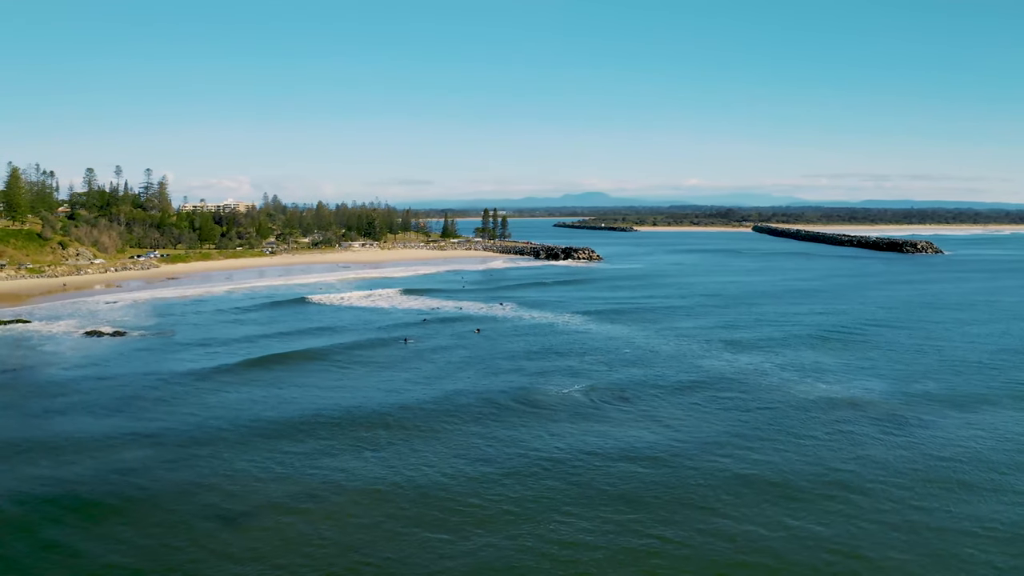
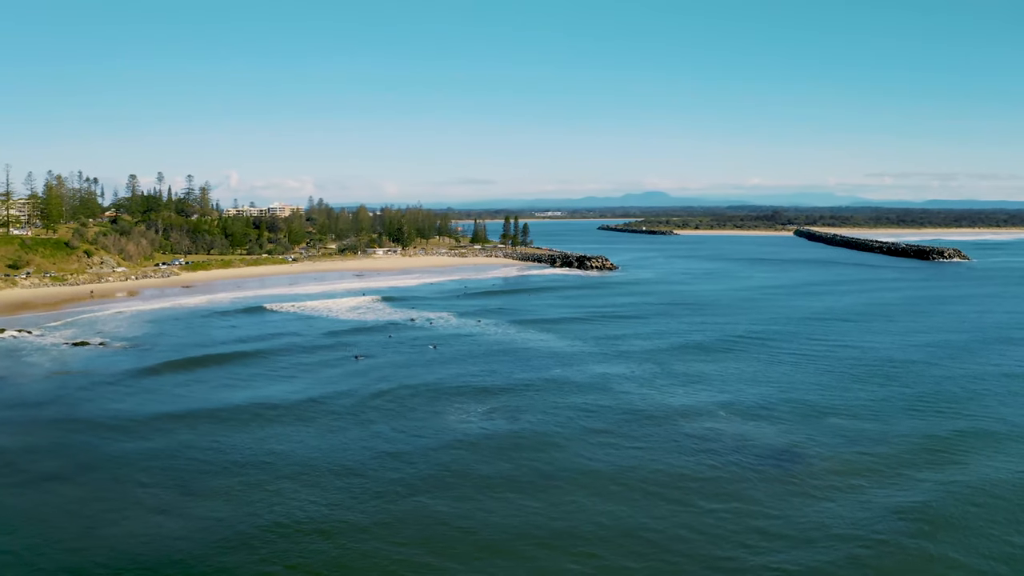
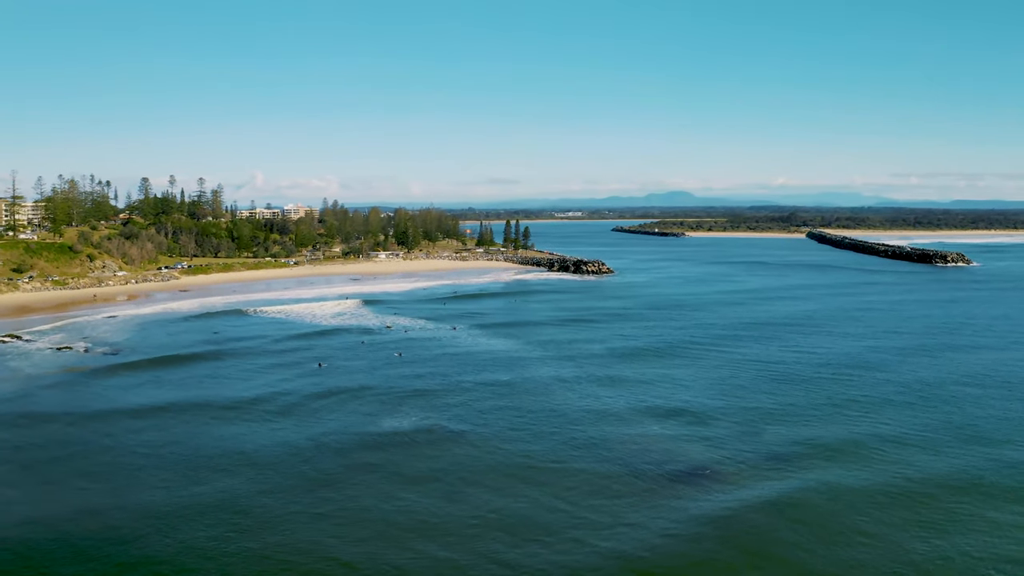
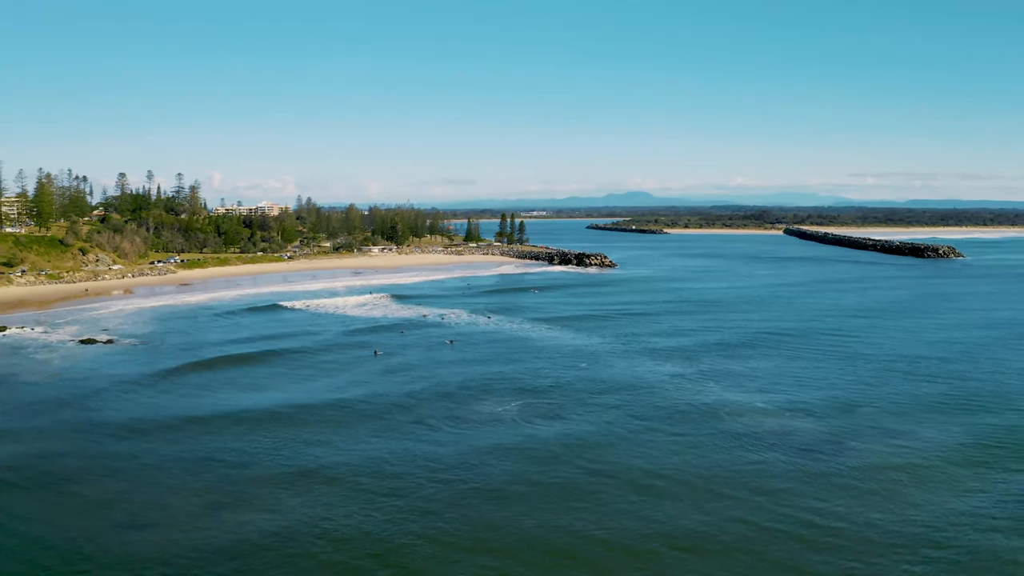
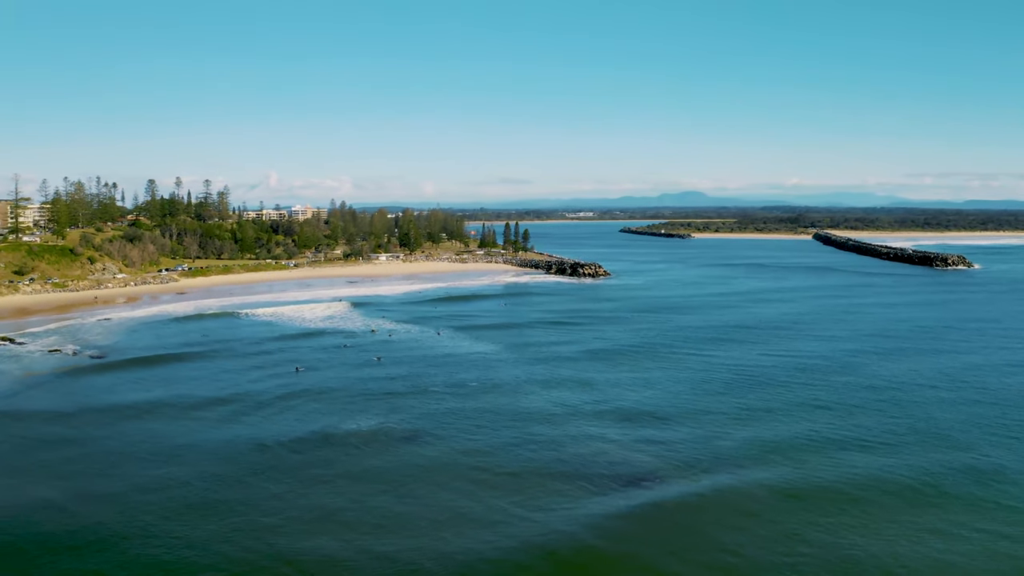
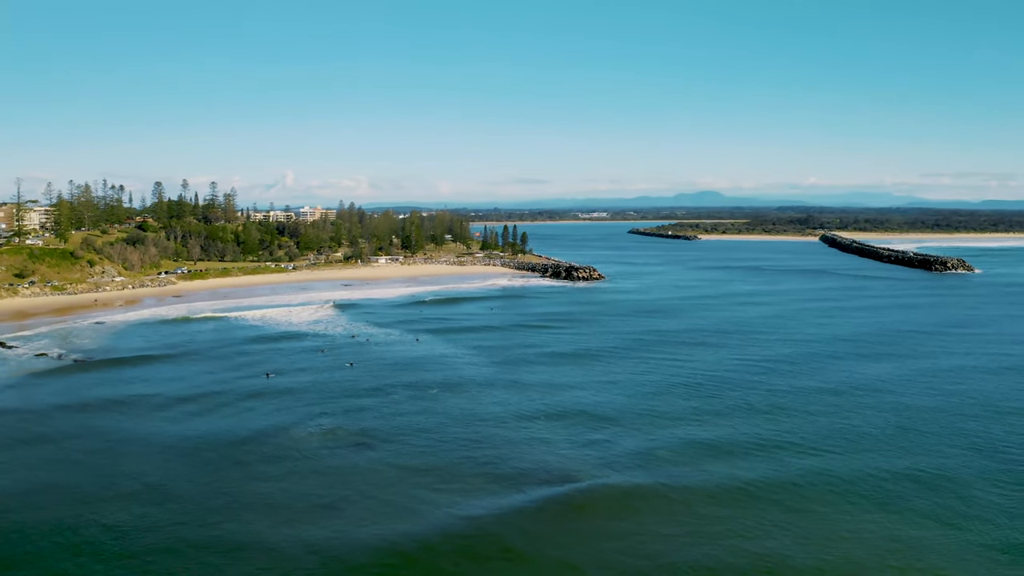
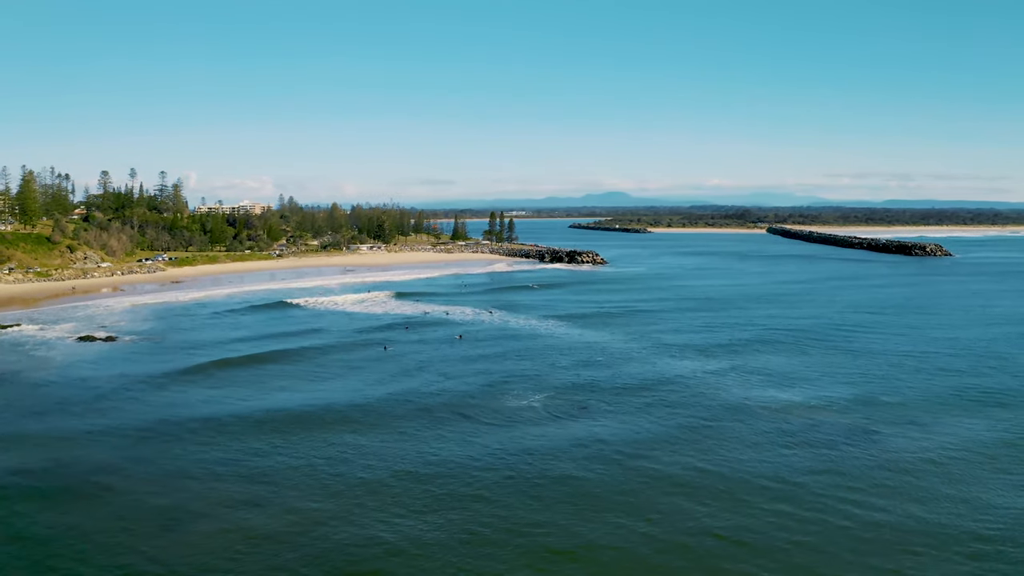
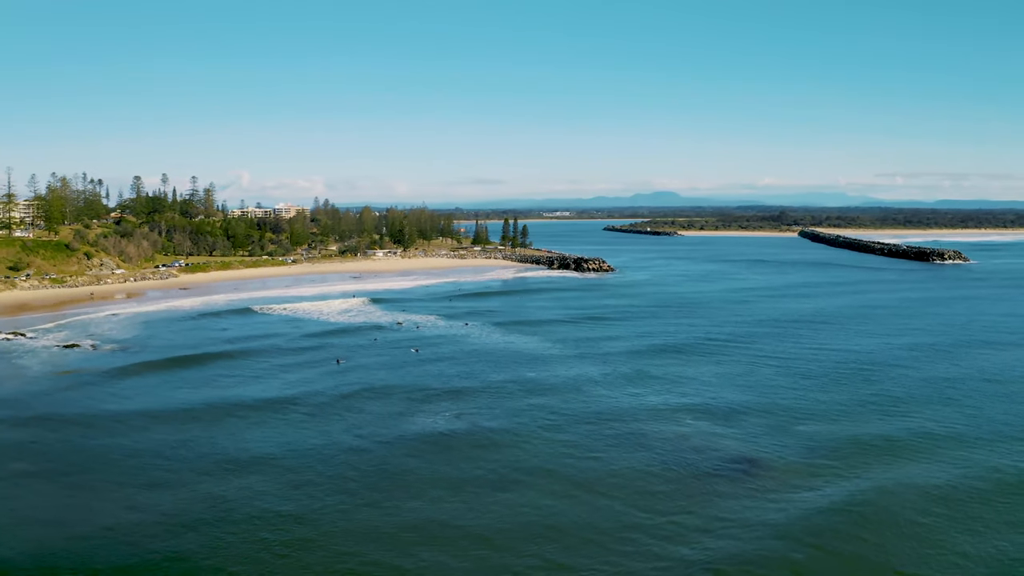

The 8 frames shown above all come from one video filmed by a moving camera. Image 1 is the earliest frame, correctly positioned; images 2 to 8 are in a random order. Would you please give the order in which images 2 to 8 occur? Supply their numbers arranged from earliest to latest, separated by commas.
7, 4, 2, 8, 3, 5, 6
